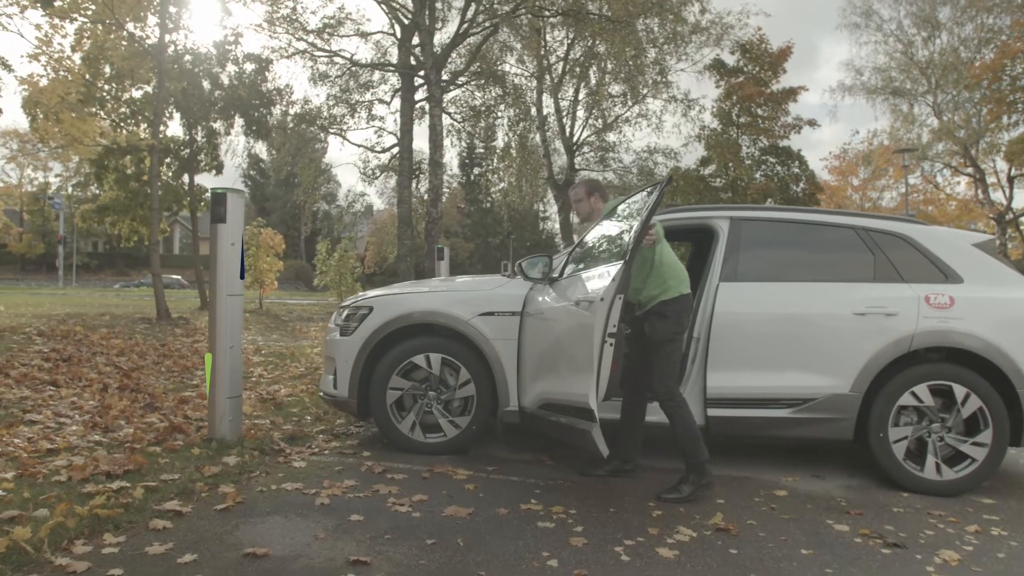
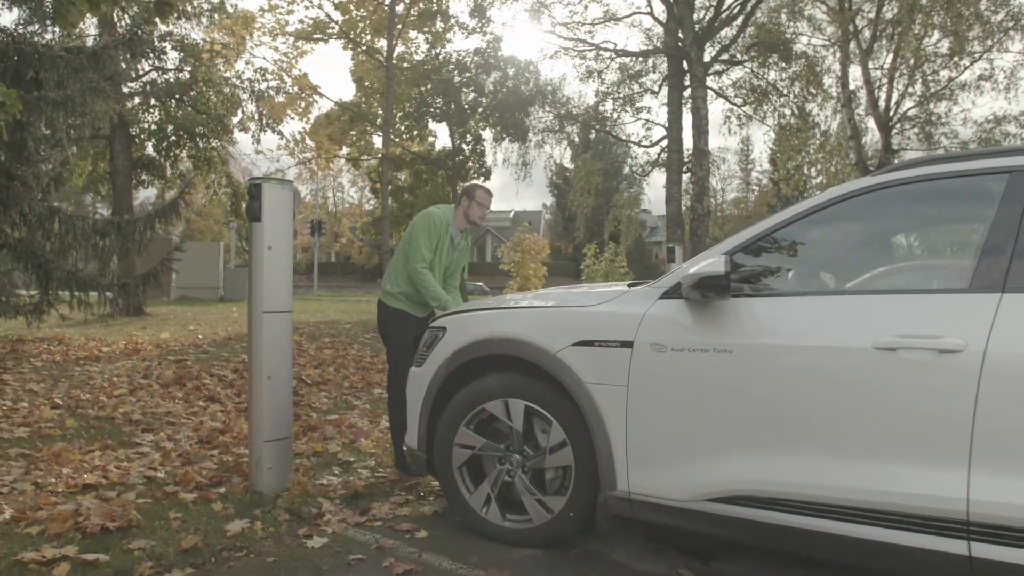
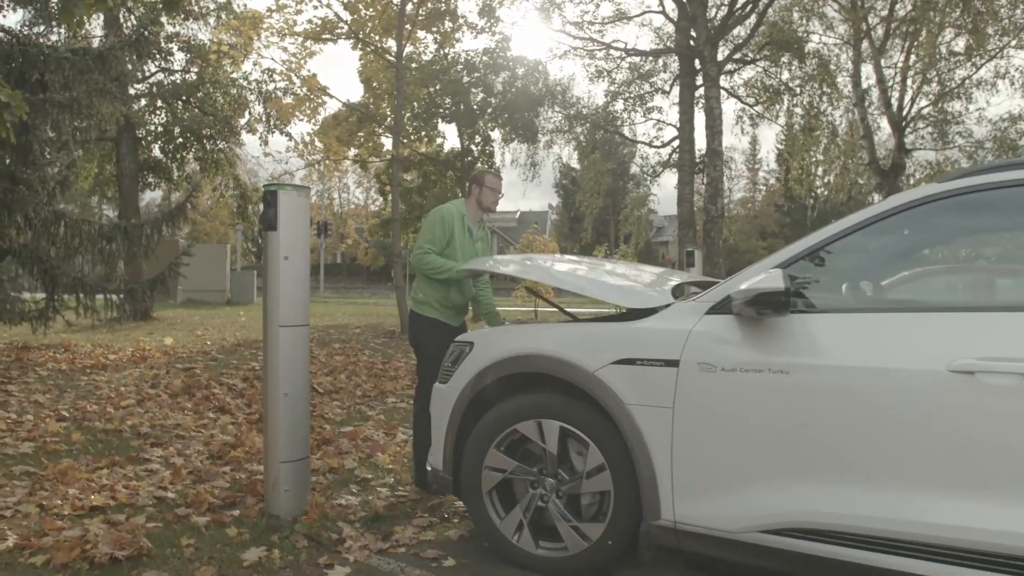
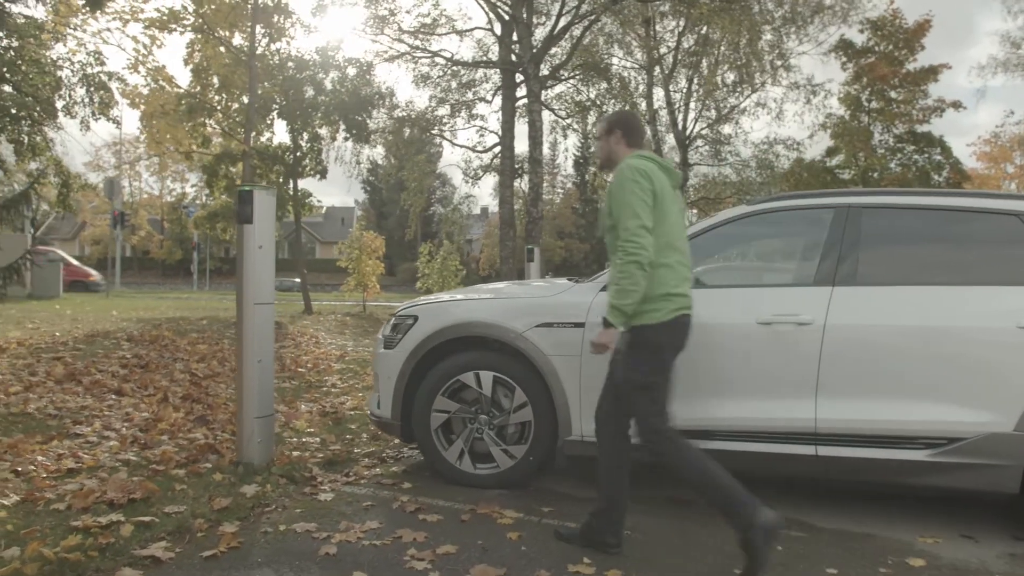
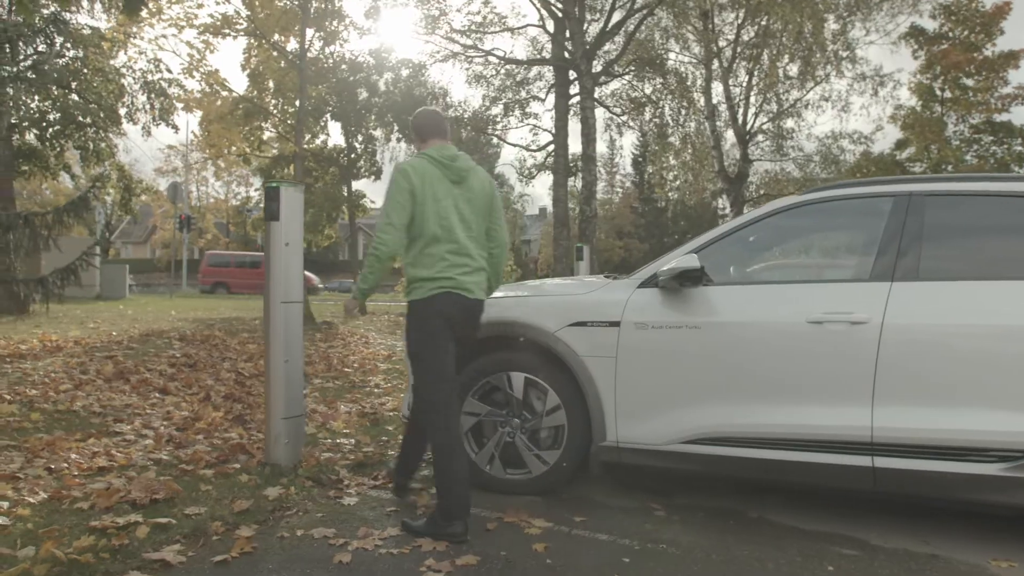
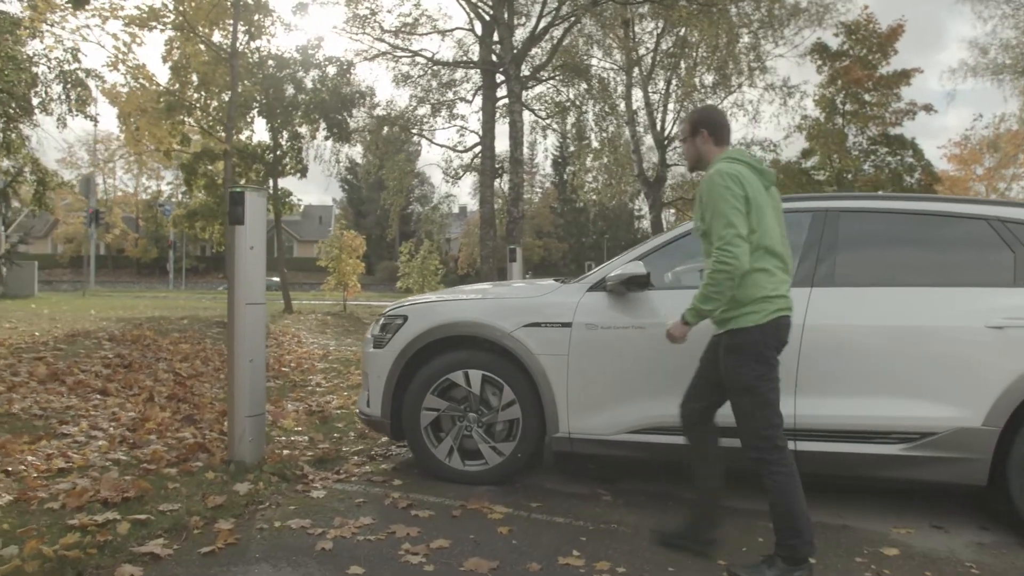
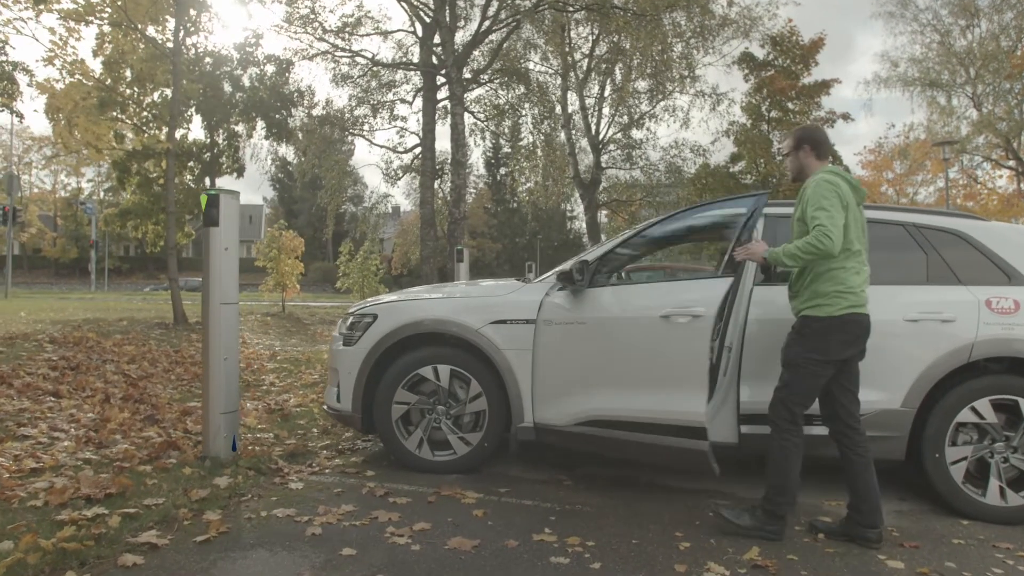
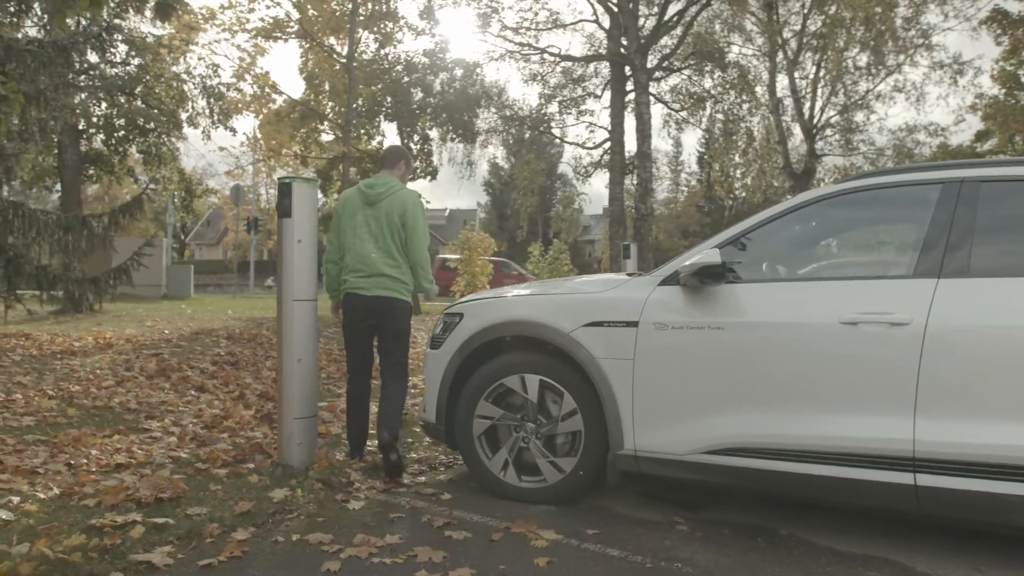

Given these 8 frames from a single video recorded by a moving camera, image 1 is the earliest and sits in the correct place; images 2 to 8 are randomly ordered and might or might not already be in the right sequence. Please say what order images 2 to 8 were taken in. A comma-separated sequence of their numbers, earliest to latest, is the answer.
7, 6, 4, 5, 8, 2, 3
